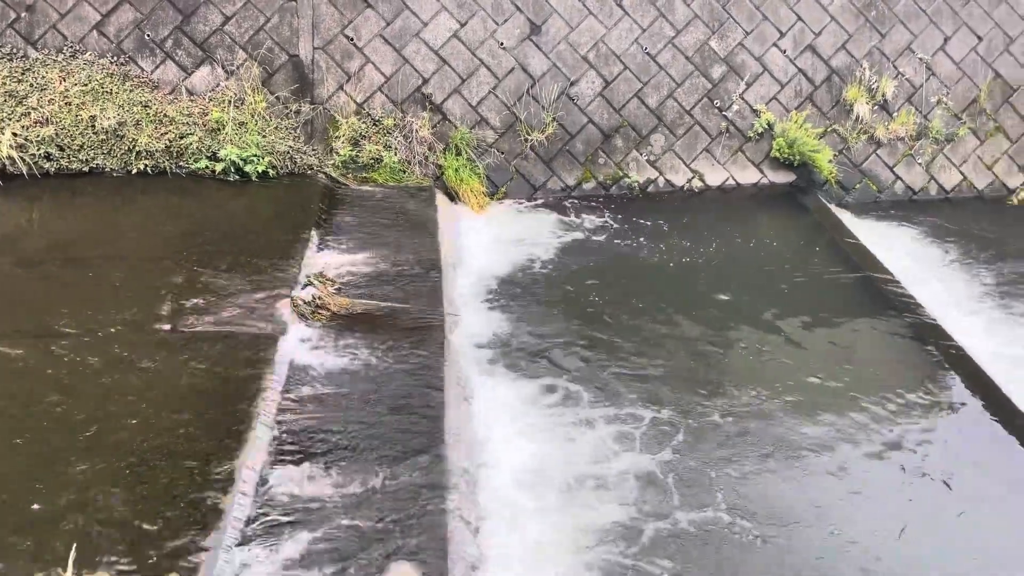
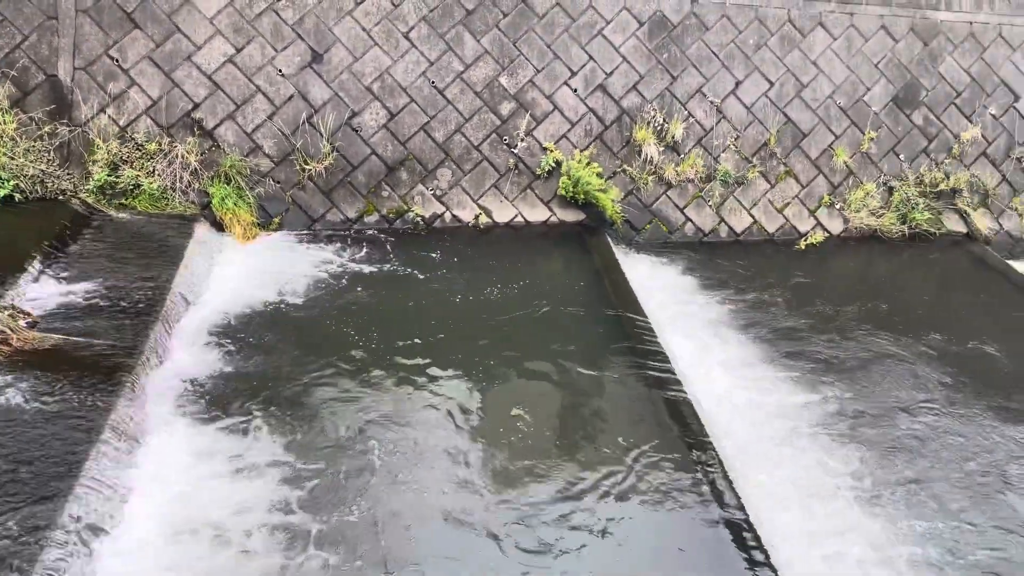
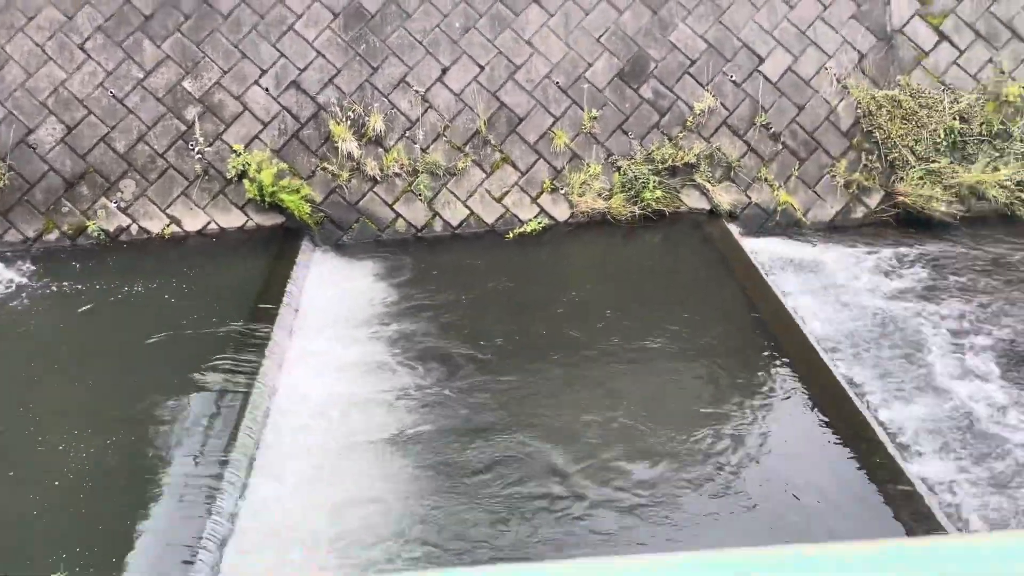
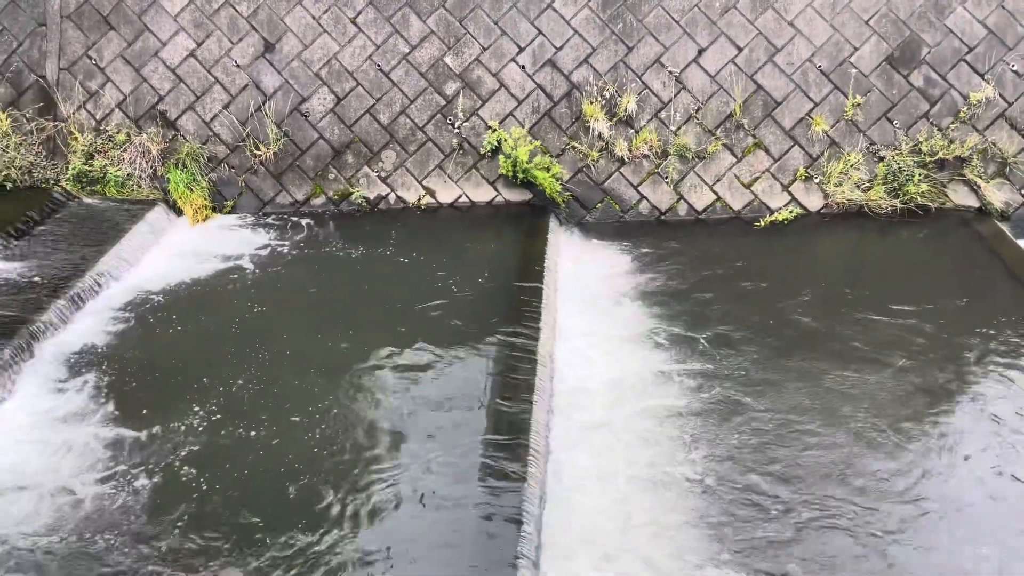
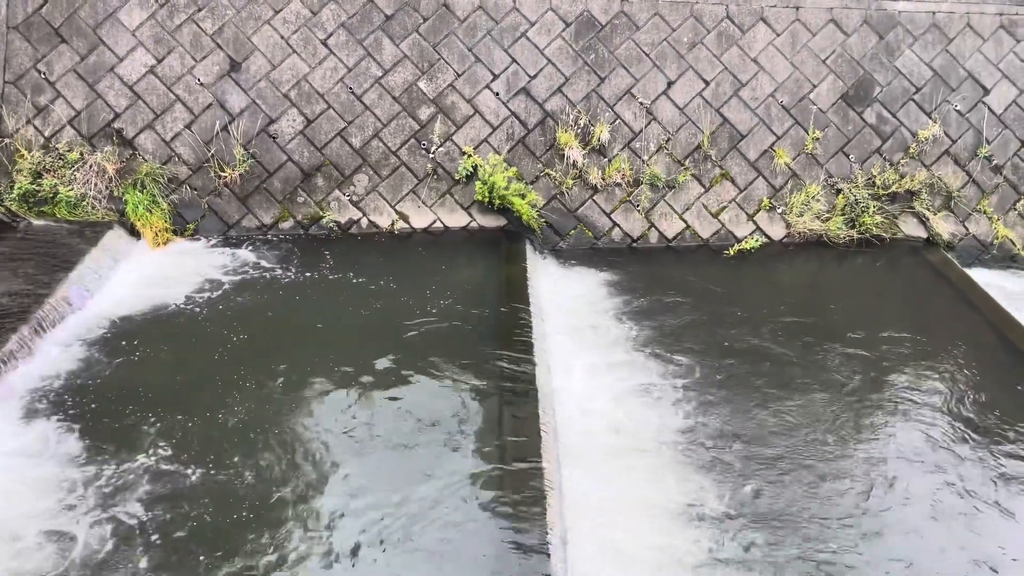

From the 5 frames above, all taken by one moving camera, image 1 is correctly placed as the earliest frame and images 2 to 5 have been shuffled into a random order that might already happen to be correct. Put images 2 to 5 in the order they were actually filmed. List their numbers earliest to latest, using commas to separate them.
2, 5, 4, 3
